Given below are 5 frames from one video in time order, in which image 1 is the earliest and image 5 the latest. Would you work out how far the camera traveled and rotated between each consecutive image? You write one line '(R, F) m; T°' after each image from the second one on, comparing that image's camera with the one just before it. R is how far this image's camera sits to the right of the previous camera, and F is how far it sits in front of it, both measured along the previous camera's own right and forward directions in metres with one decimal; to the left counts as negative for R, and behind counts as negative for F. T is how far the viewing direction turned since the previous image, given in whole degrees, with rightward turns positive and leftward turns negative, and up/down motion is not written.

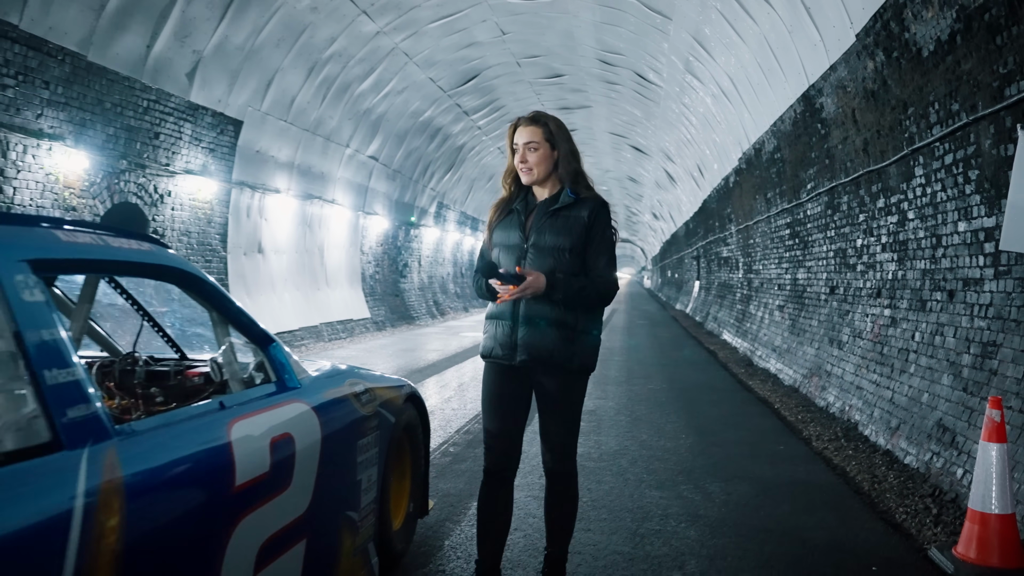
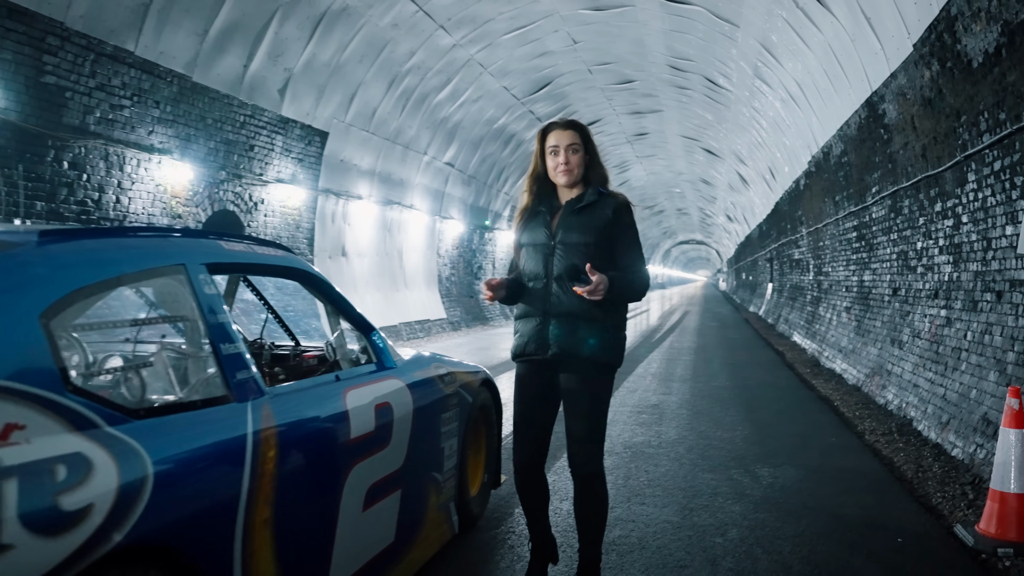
(+0.1, -0.5) m; -5°
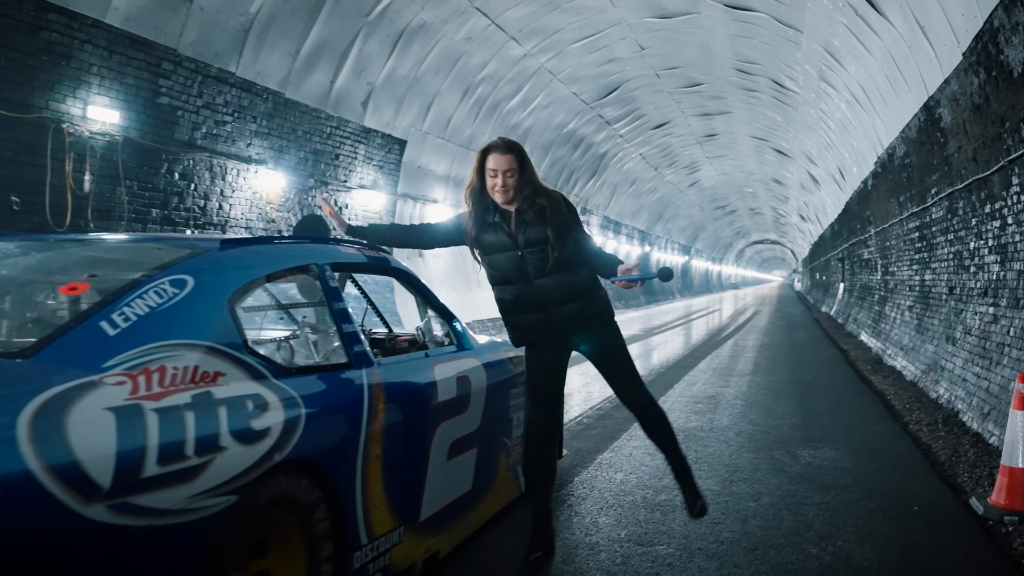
(+0.1, -0.6) m; -4°
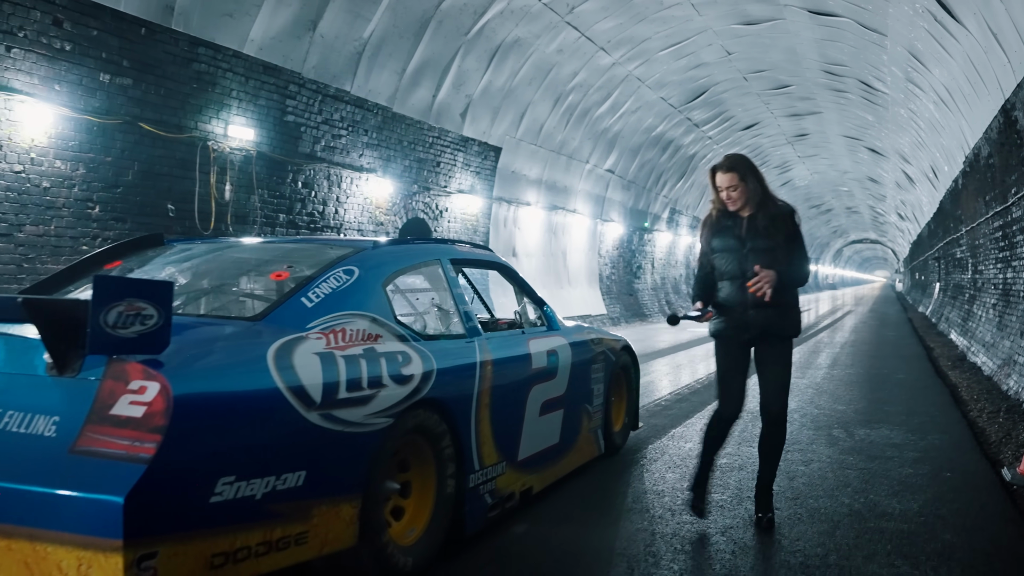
(+0.1, -0.8) m; -6°
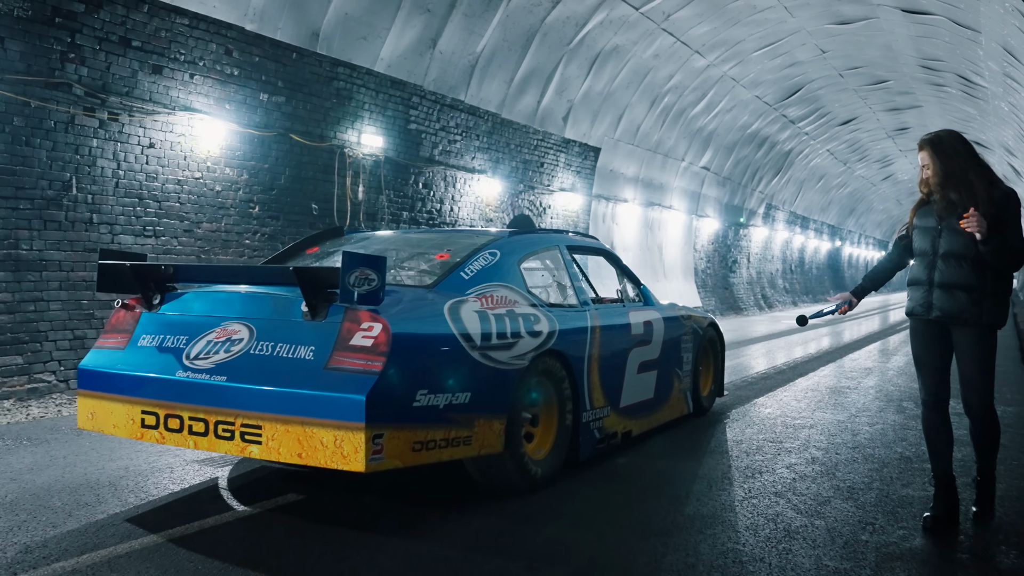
(0.0, -0.9) m; -6°
